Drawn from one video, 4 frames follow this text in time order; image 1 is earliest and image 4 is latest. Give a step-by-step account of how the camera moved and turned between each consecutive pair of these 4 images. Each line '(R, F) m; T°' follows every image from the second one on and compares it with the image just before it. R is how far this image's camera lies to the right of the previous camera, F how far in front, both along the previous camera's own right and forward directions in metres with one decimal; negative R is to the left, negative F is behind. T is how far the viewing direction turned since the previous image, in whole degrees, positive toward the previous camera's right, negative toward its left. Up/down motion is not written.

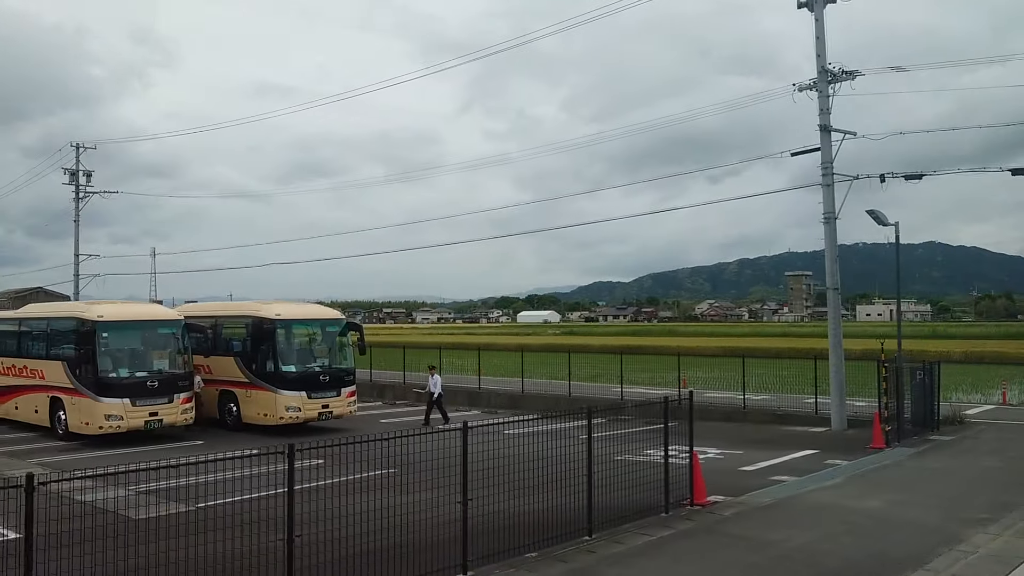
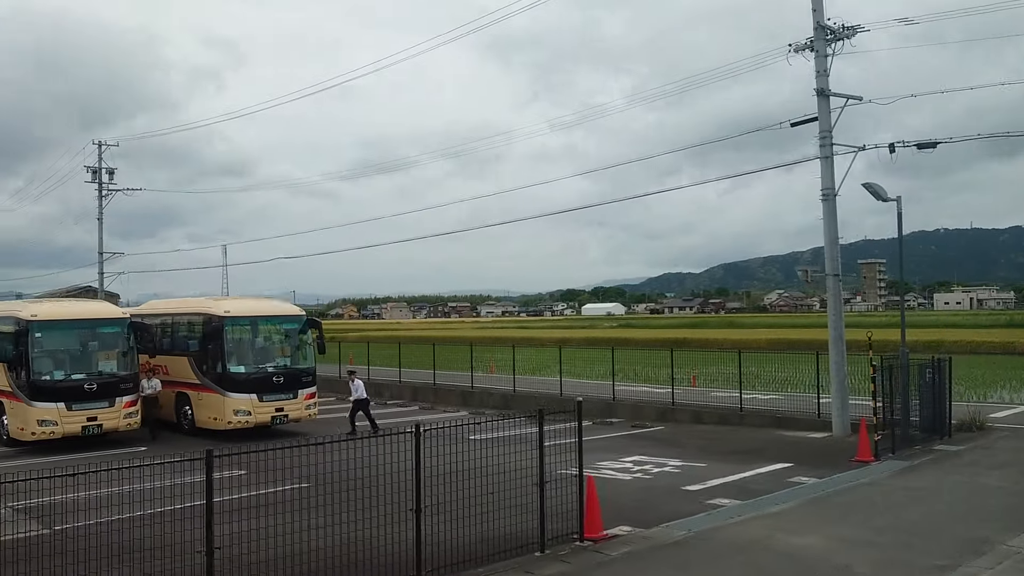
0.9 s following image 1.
(+1.9, +1.7) m; -4°
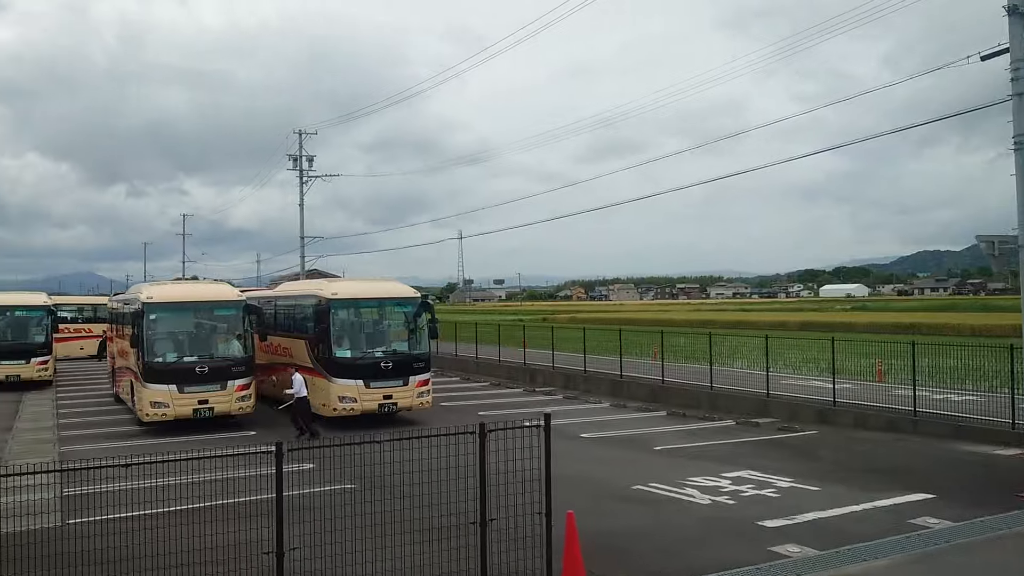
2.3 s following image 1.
(+1.8, +2.0) m; -15°
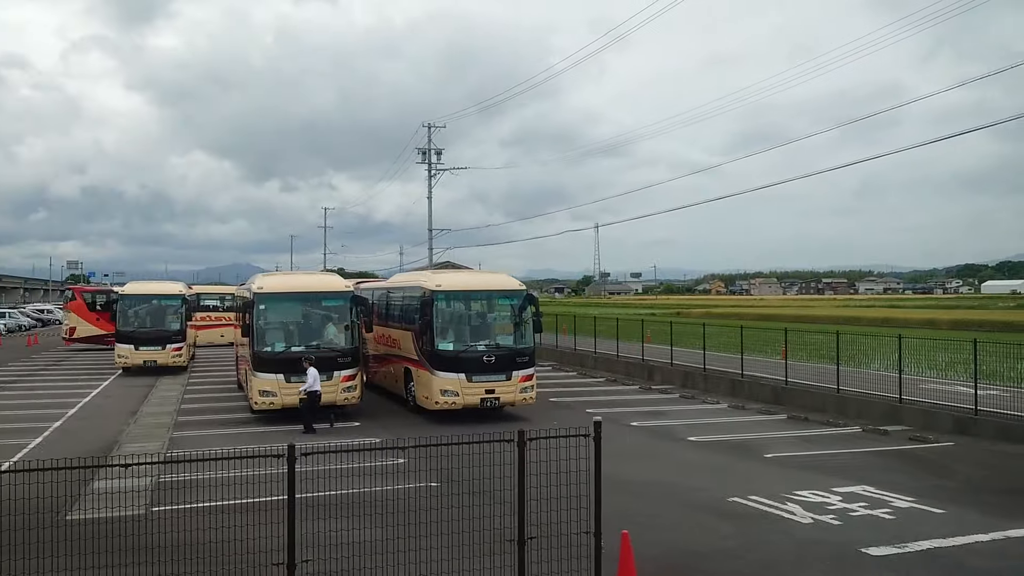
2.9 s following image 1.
(+0.5, +0.6) m; -9°
